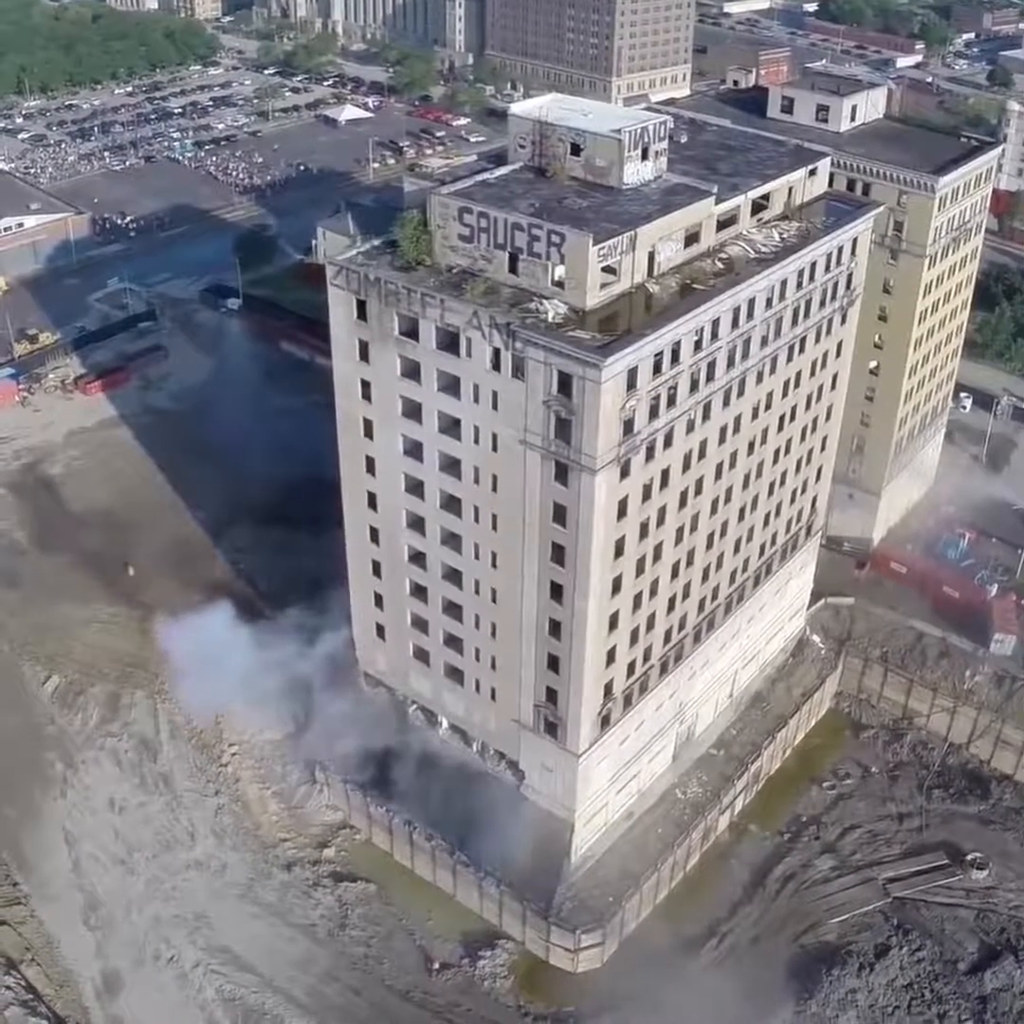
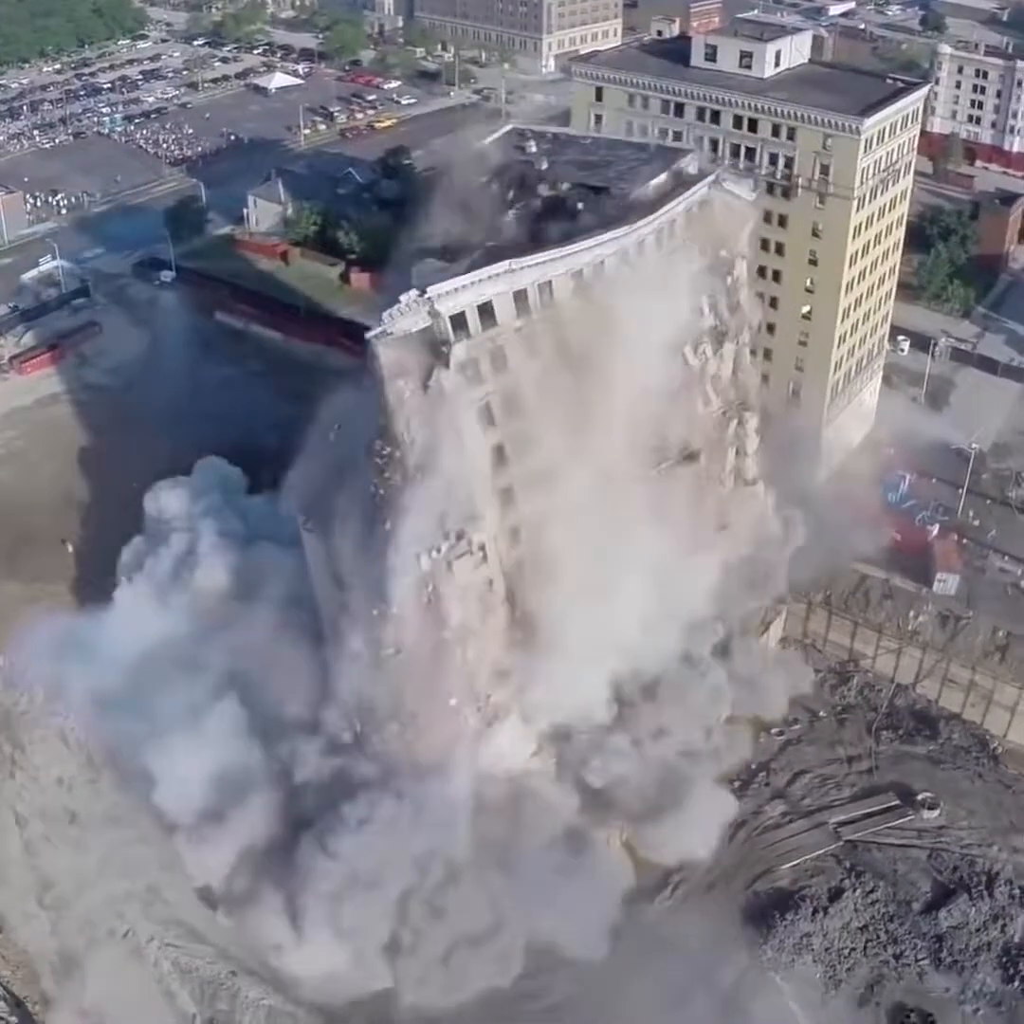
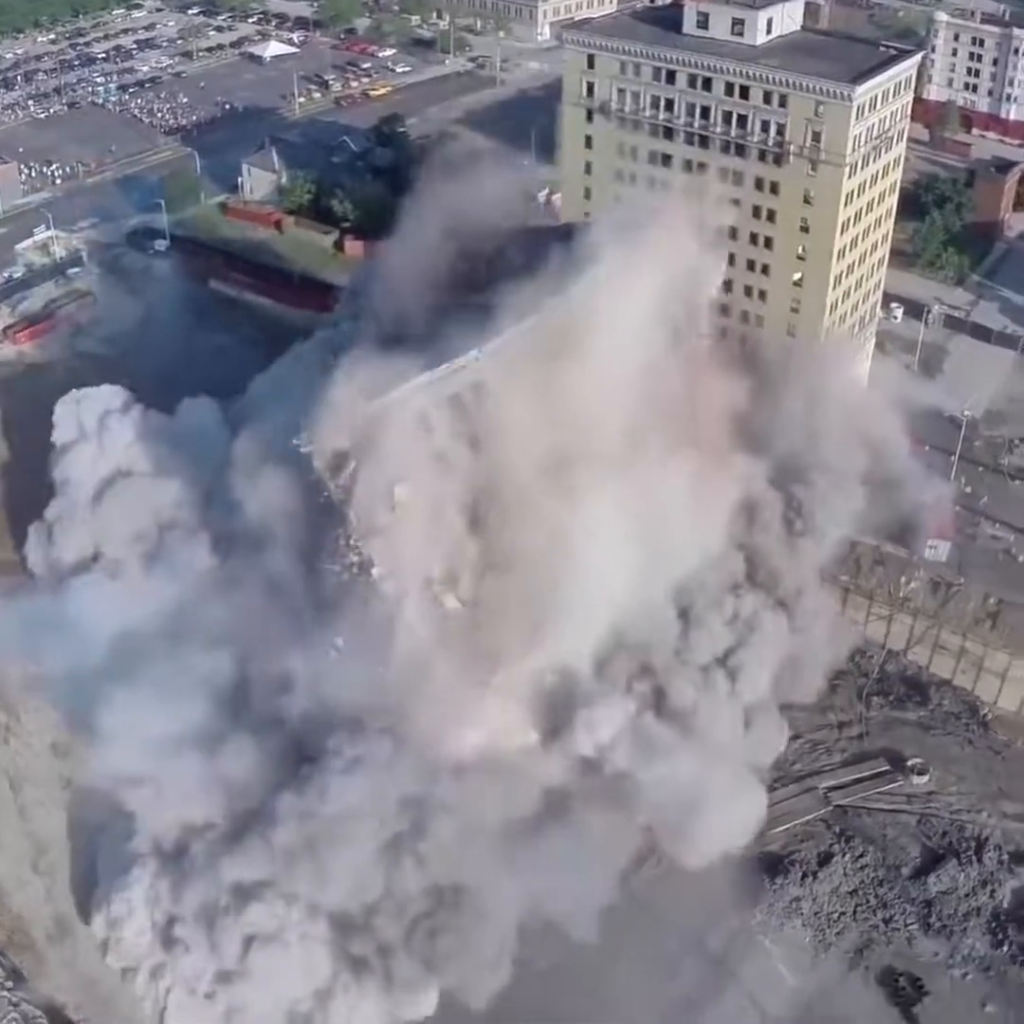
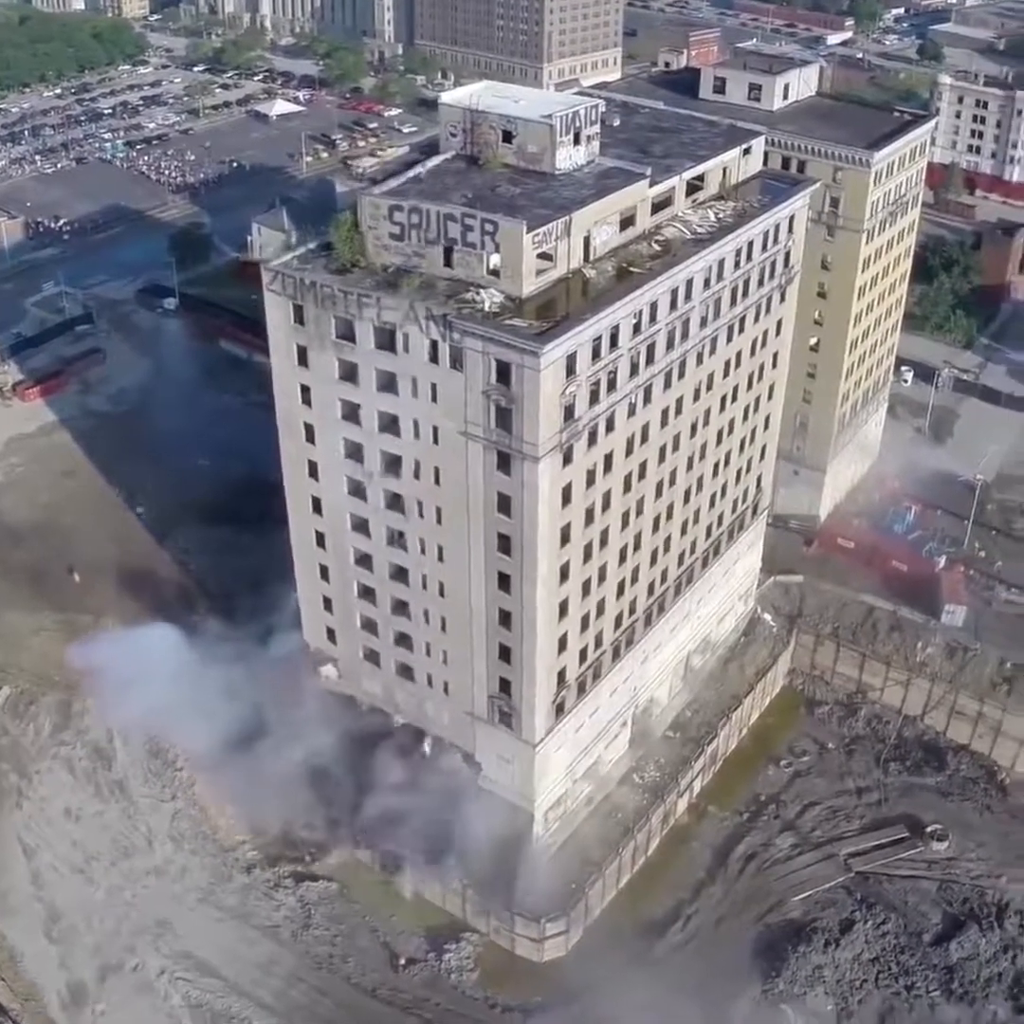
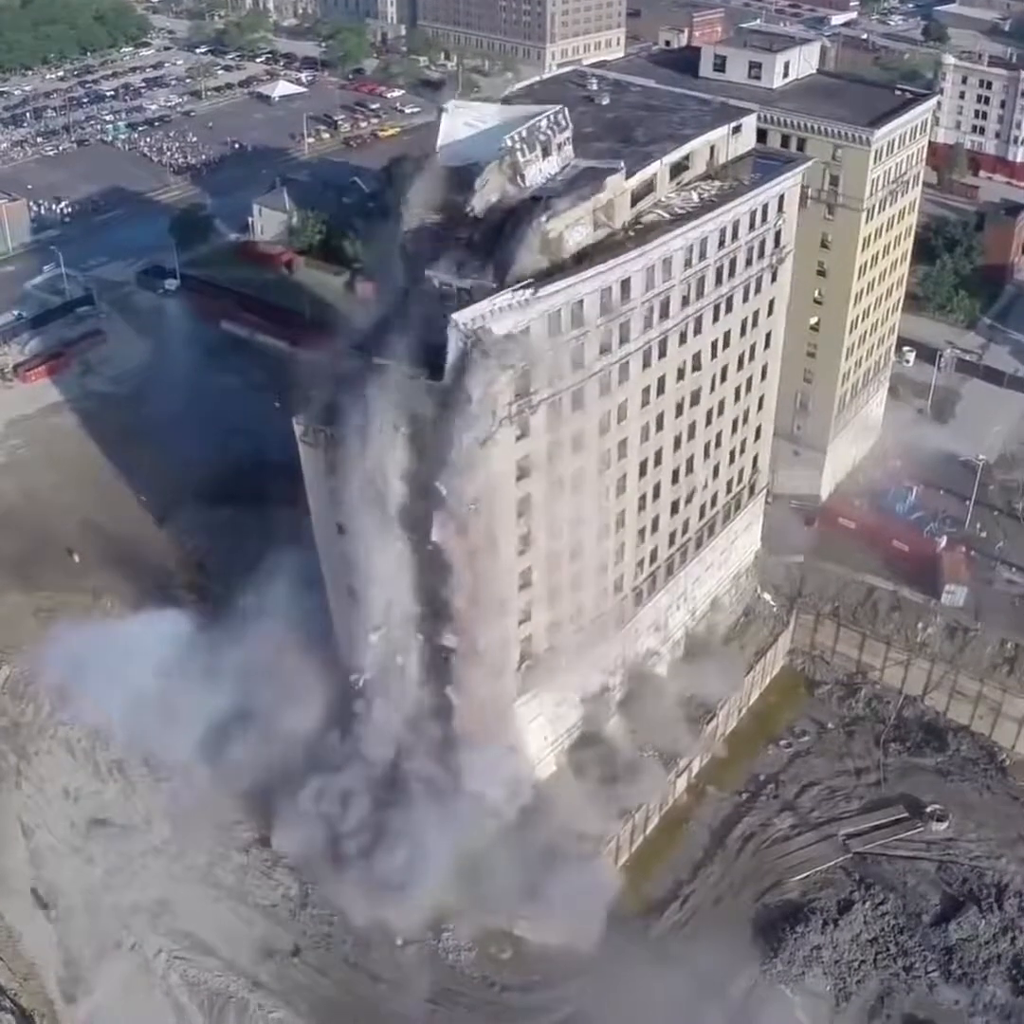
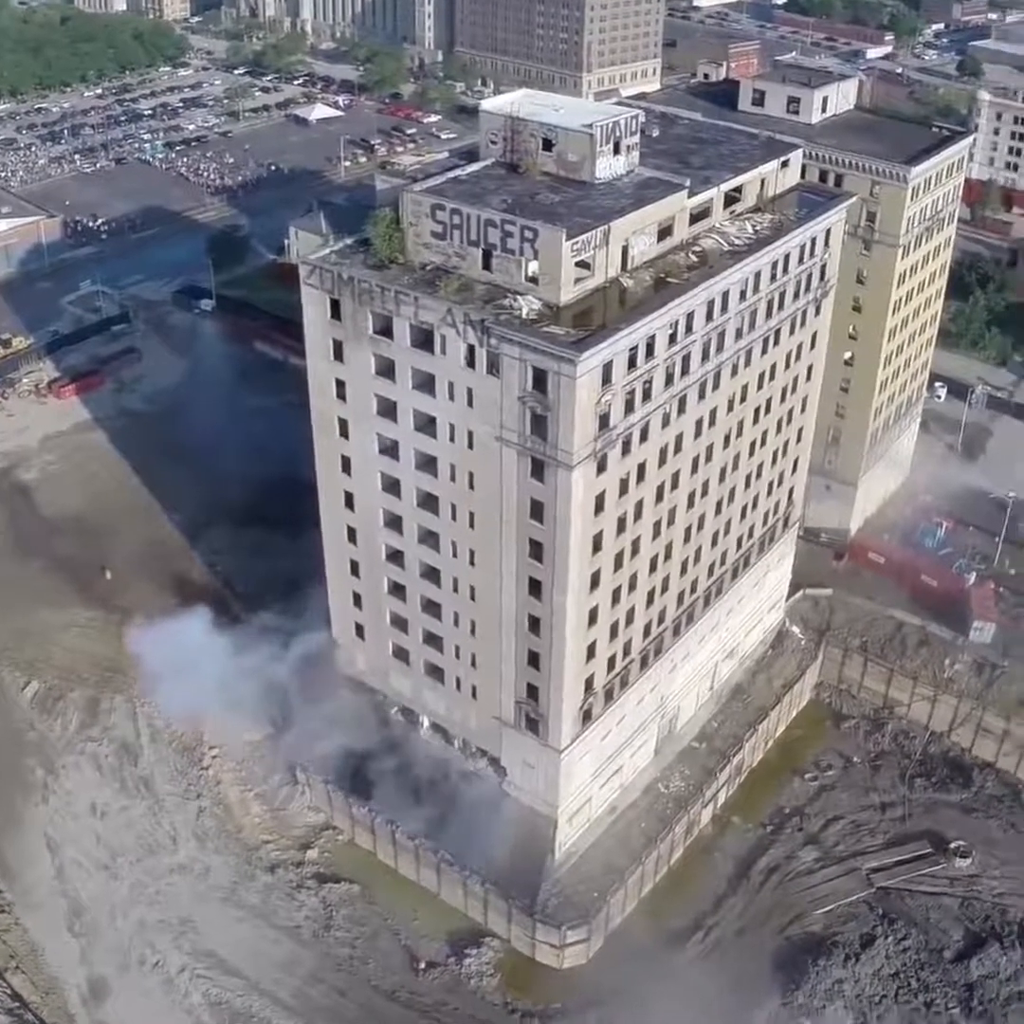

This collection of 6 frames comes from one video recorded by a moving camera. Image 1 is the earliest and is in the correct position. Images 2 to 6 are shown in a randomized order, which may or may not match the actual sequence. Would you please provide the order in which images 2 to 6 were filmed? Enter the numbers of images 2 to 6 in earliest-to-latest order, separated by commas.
6, 4, 5, 2, 3
